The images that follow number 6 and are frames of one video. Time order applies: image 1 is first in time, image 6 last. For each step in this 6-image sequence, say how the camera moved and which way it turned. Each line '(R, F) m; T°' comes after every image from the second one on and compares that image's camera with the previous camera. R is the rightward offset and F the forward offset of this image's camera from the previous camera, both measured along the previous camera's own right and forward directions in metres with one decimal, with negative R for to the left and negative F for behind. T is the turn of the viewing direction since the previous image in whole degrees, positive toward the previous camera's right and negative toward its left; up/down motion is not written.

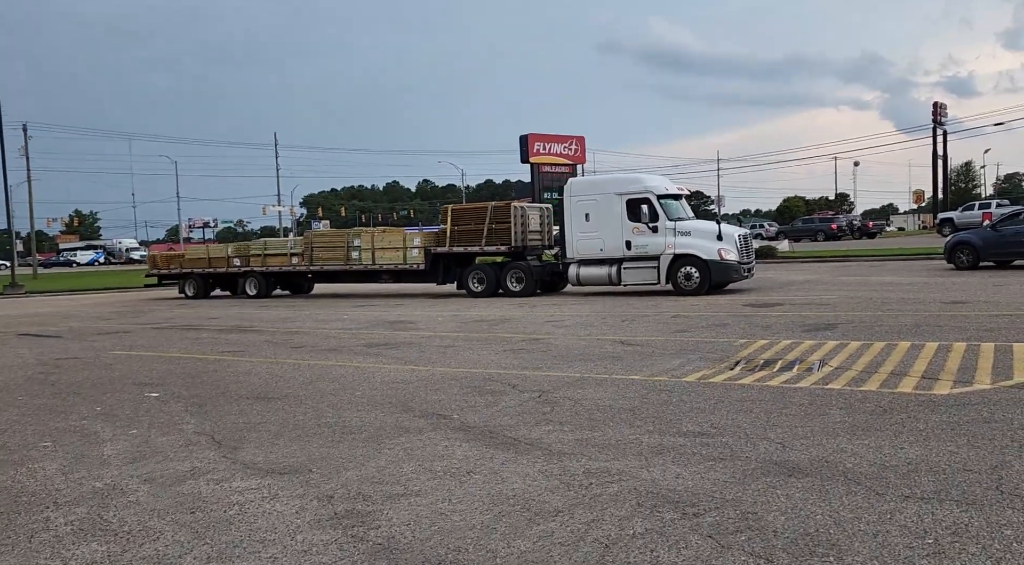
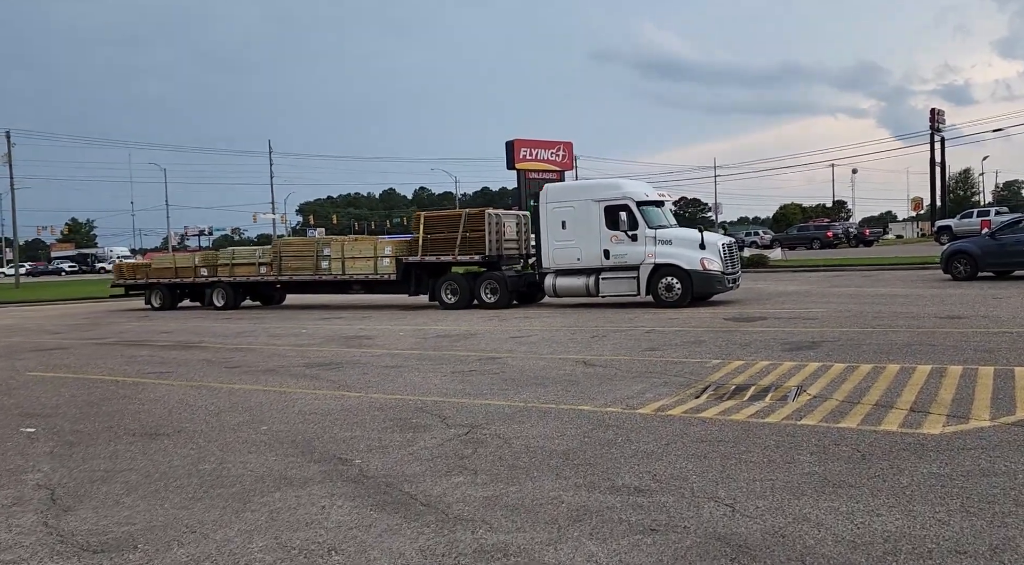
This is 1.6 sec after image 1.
(+0.6, +1.0) m; 0°
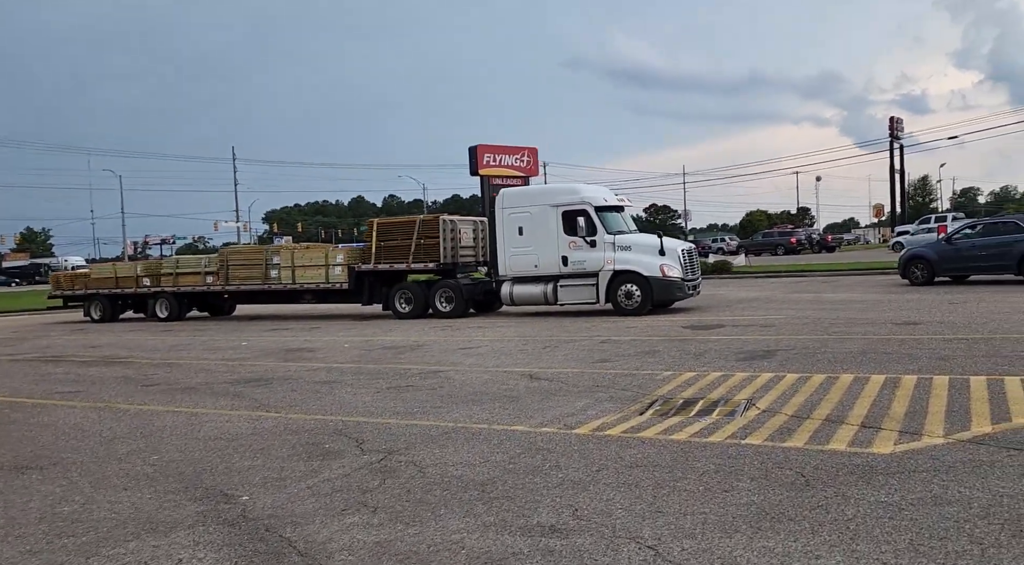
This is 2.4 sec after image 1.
(+0.4, +0.6) m; +2°
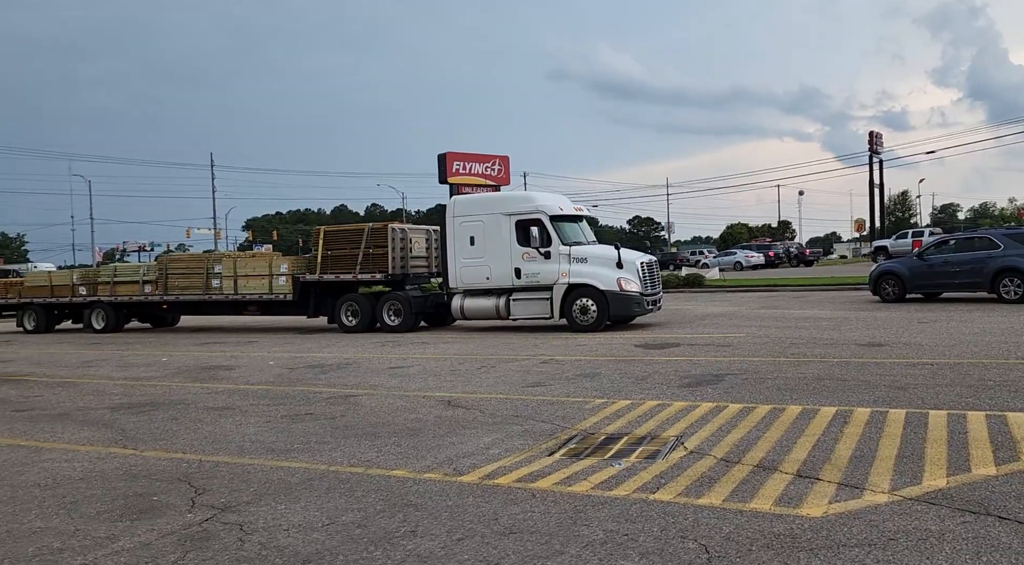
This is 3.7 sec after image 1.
(+0.8, +1.1) m; +1°
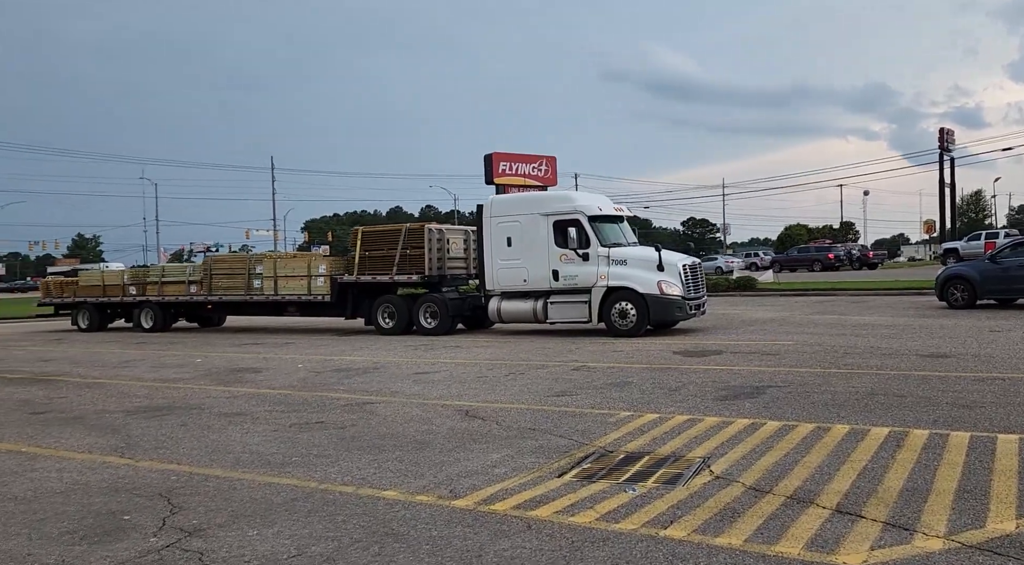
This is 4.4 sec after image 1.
(+0.4, +0.5) m; -4°
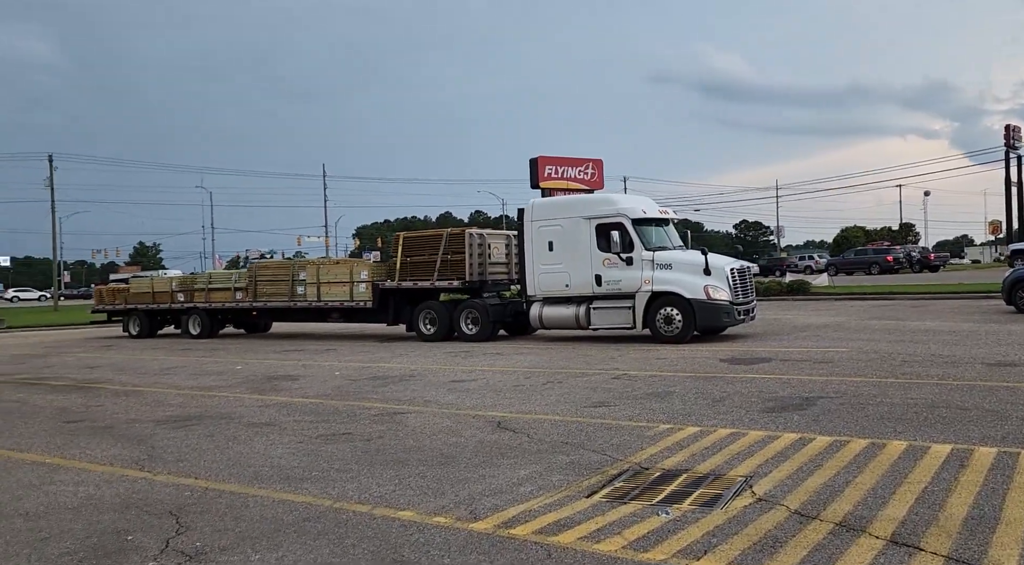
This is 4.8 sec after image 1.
(+0.2, +0.4) m; -4°
